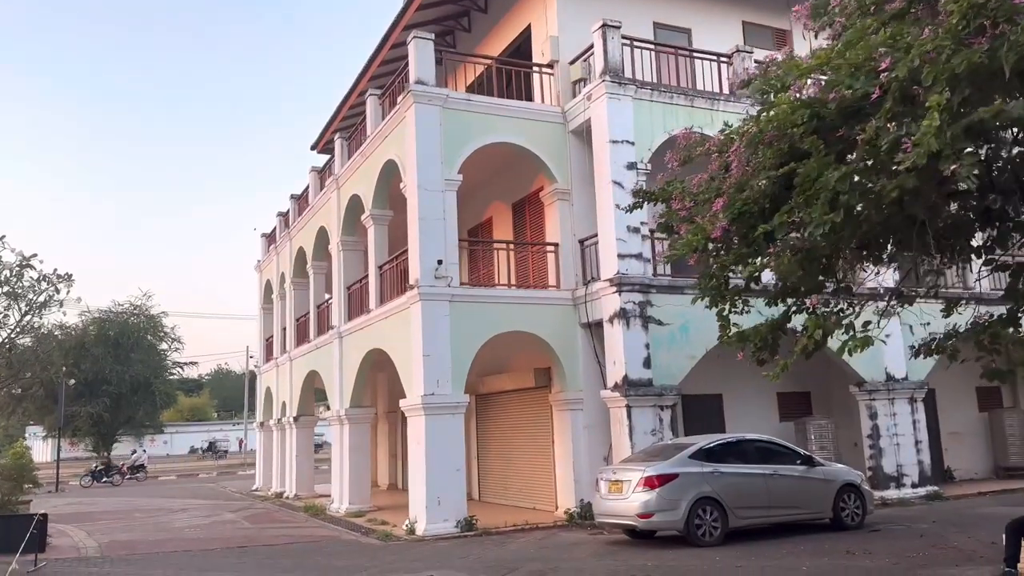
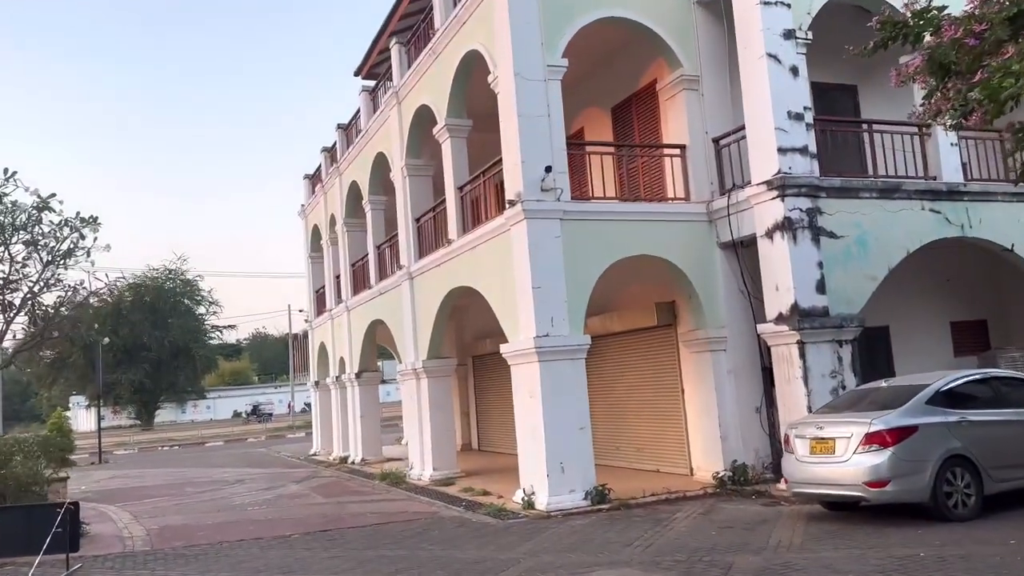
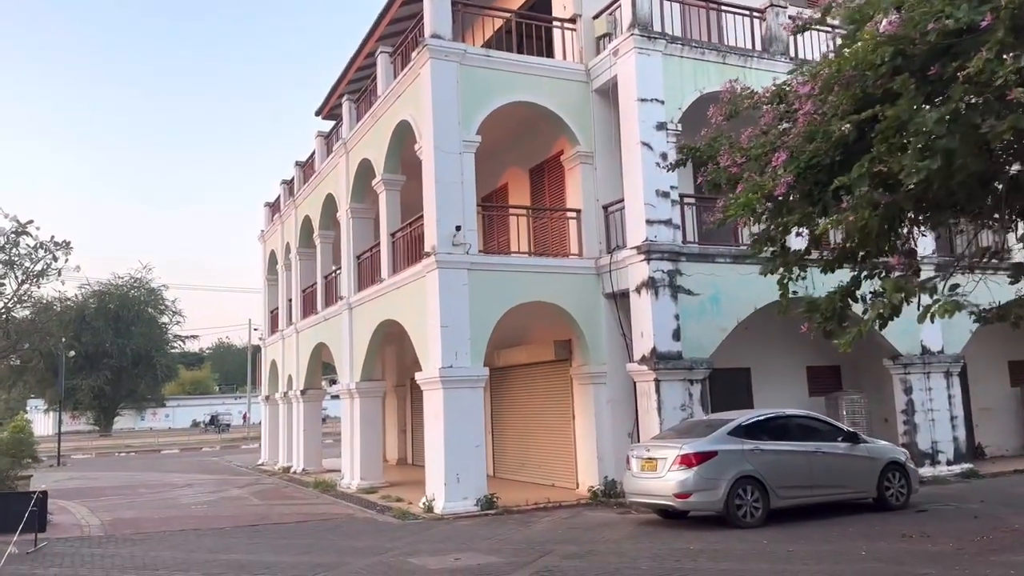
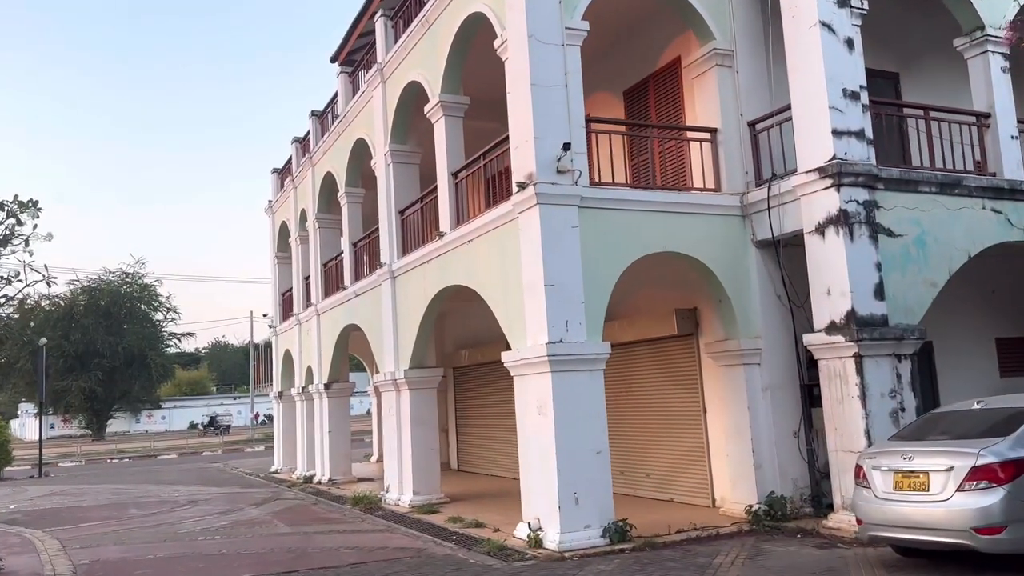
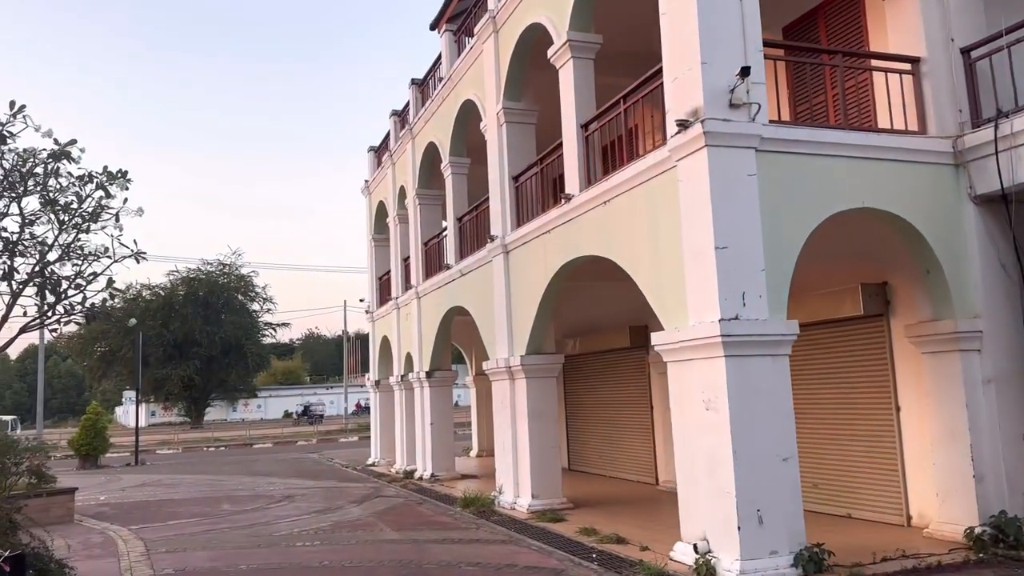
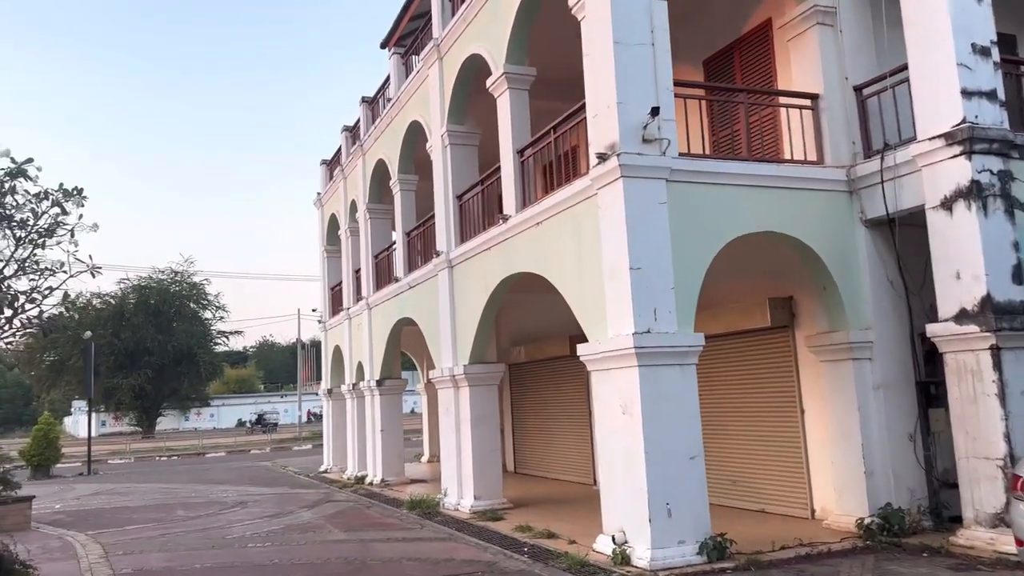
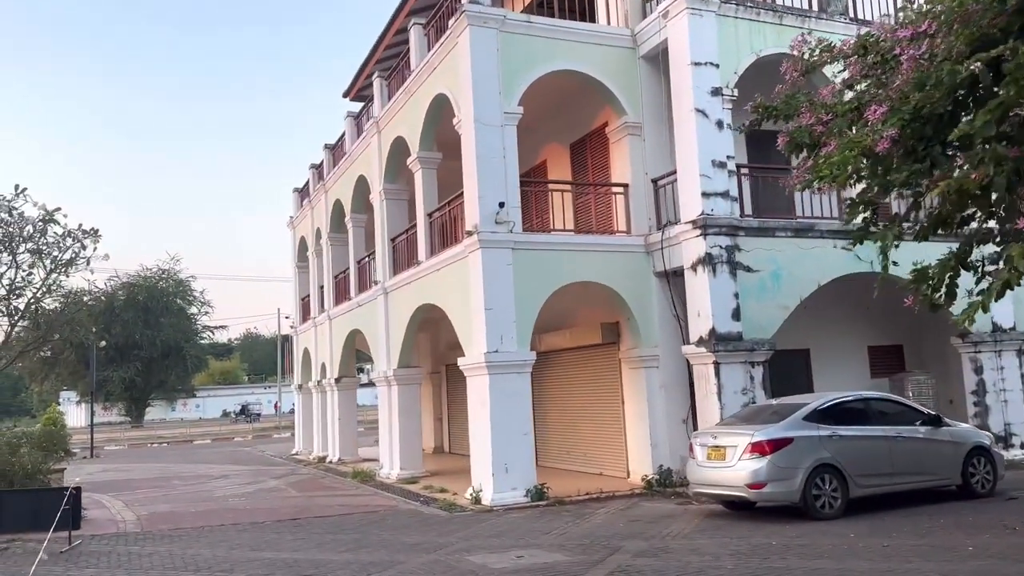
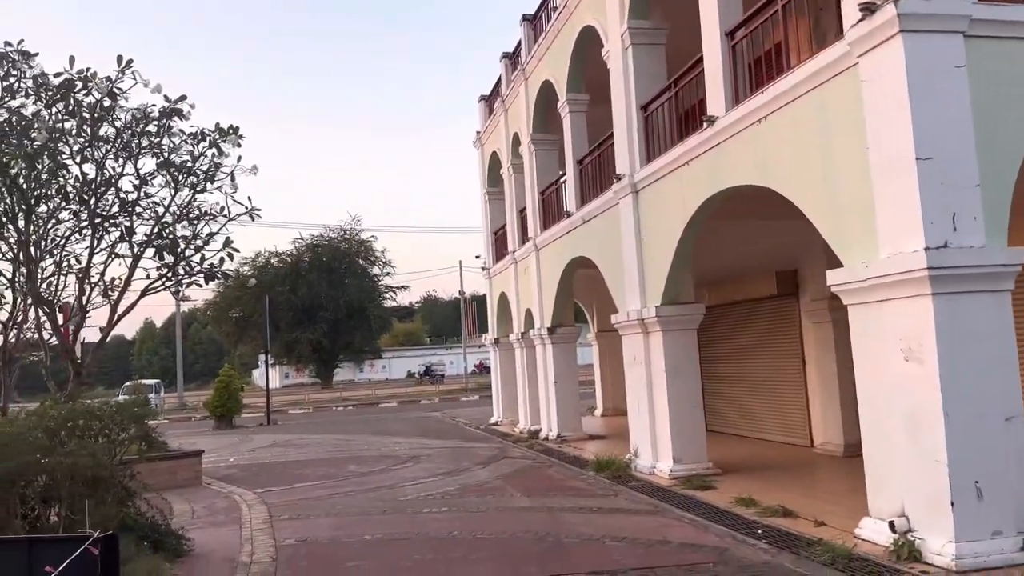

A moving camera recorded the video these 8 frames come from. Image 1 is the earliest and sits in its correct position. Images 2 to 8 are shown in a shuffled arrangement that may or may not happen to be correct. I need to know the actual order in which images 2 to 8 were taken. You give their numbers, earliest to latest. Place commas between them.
3, 7, 2, 4, 6, 5, 8
